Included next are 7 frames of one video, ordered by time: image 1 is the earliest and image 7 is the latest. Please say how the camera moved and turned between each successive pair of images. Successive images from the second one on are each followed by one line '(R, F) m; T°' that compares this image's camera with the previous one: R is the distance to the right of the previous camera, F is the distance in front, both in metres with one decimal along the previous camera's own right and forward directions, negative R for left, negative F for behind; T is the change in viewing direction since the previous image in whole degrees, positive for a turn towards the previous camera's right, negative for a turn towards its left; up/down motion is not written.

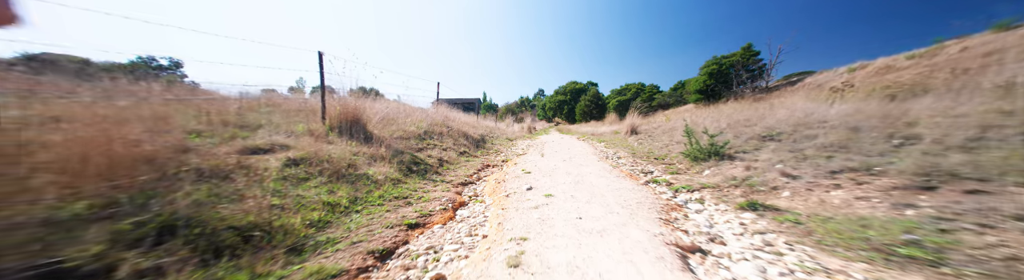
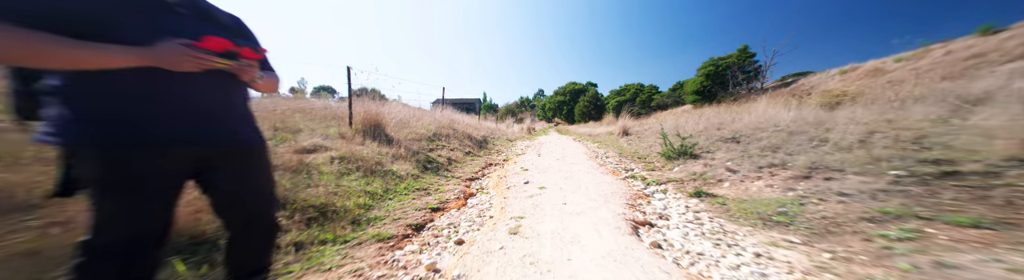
(0.0, -0.7) m; 0°
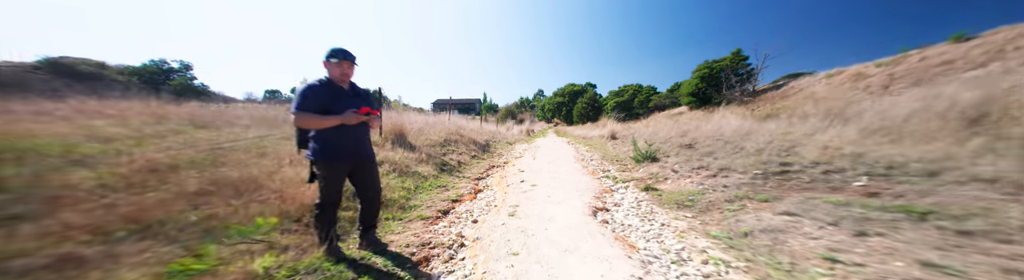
(0.0, -1.1) m; 0°
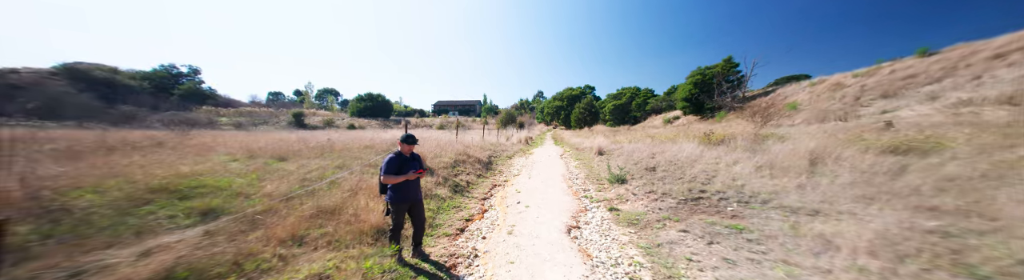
(0.0, -1.3) m; 0°
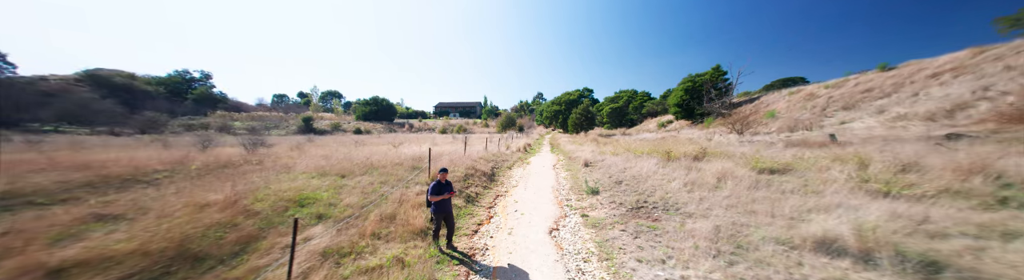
(0.0, -1.9) m; 0°
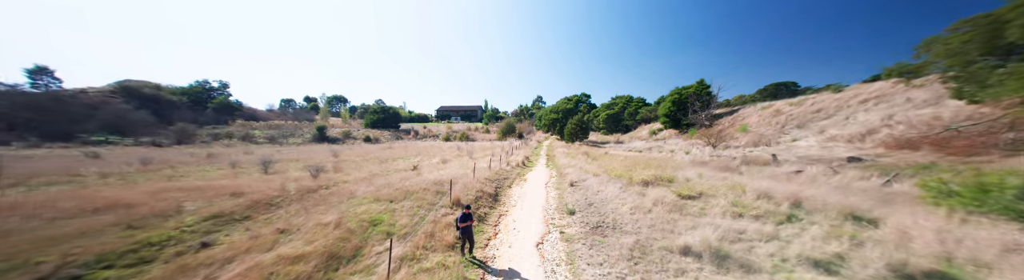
(0.0, -2.9) m; 0°
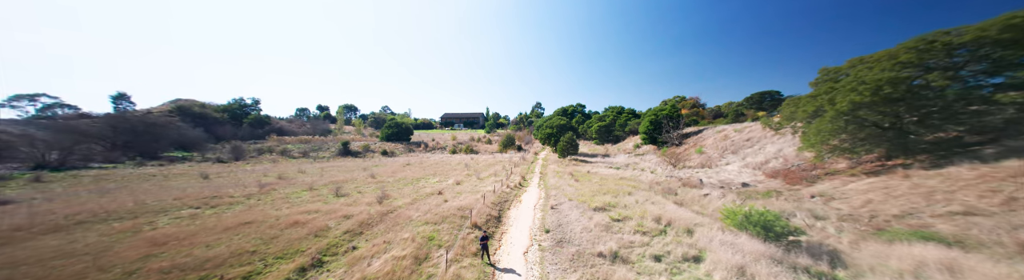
(+0.2, -6.2) m; 0°
